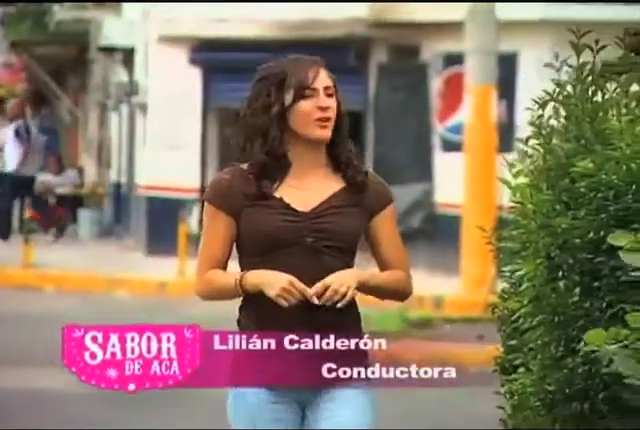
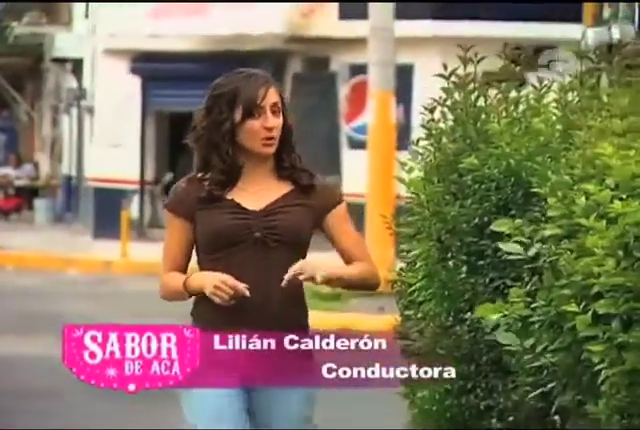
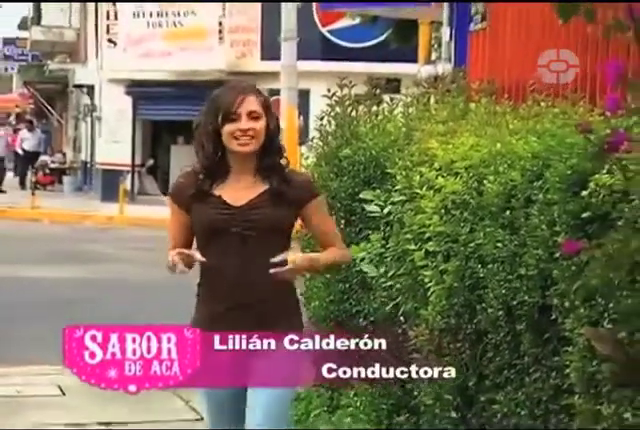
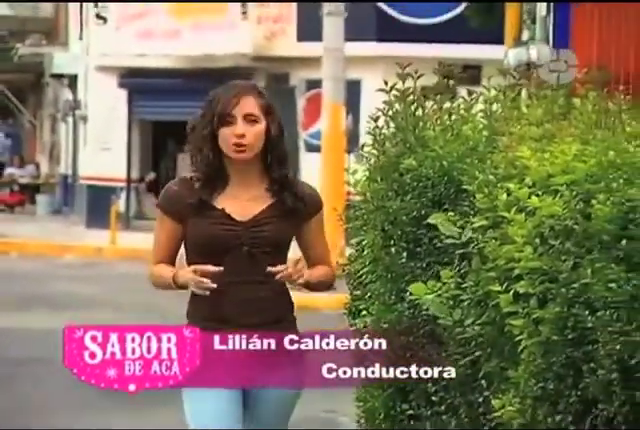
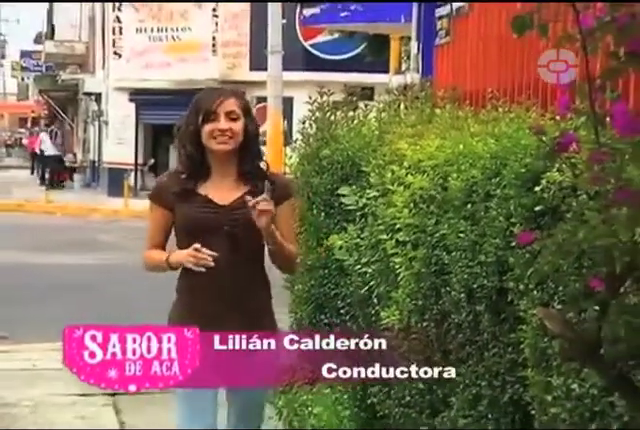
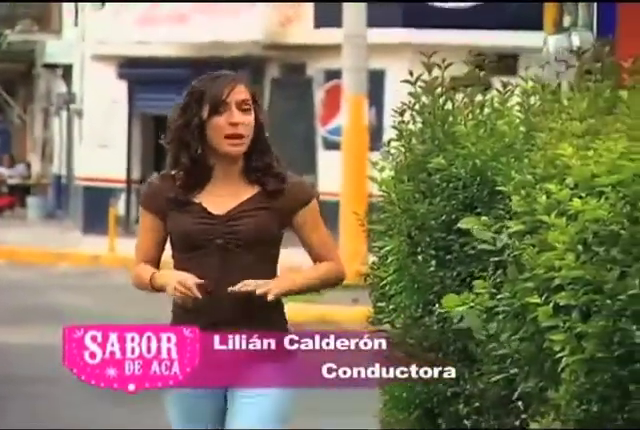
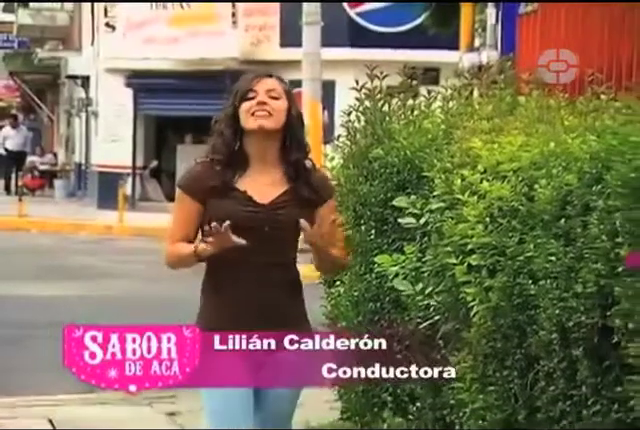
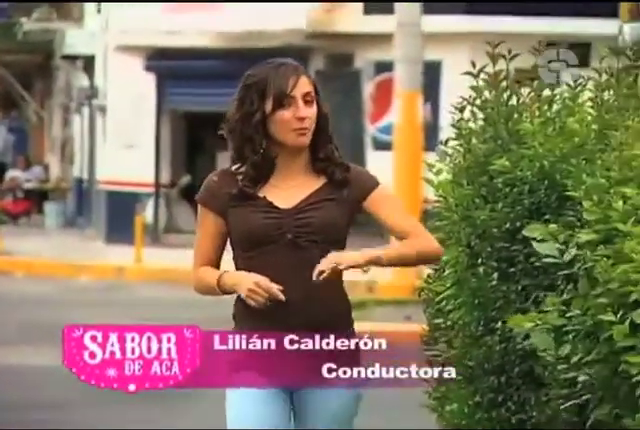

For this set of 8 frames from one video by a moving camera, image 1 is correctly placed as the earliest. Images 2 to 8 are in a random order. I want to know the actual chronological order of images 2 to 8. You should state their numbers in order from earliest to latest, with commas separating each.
8, 2, 6, 4, 7, 3, 5
